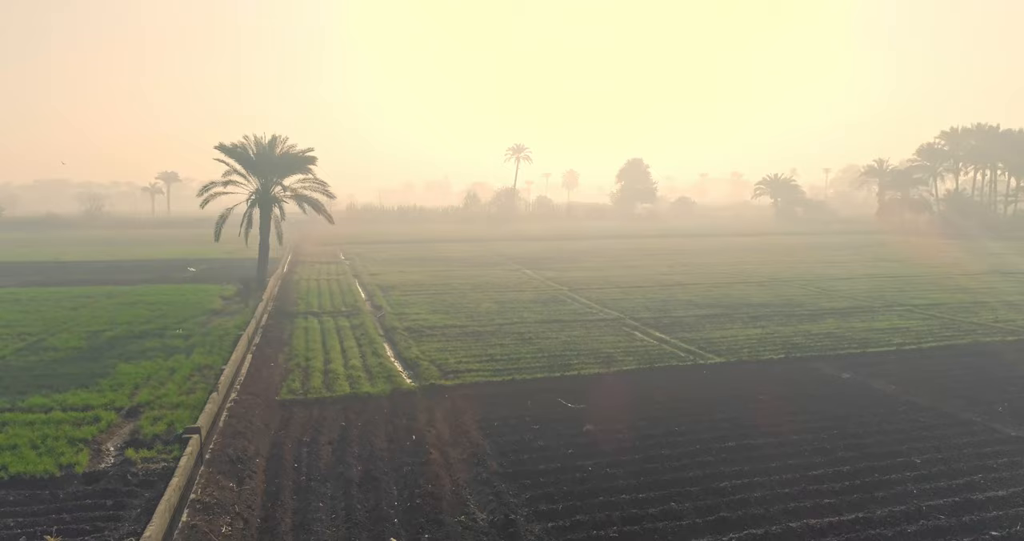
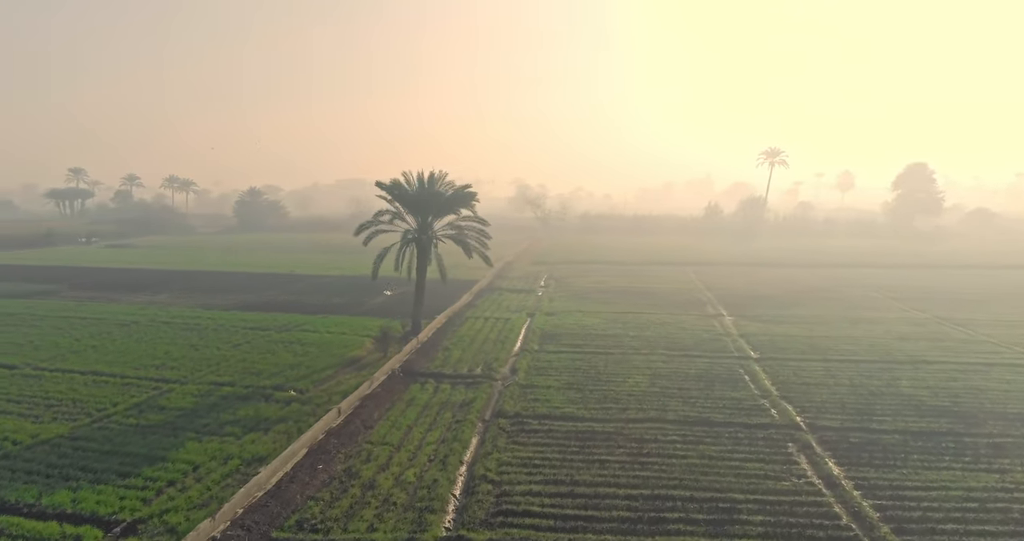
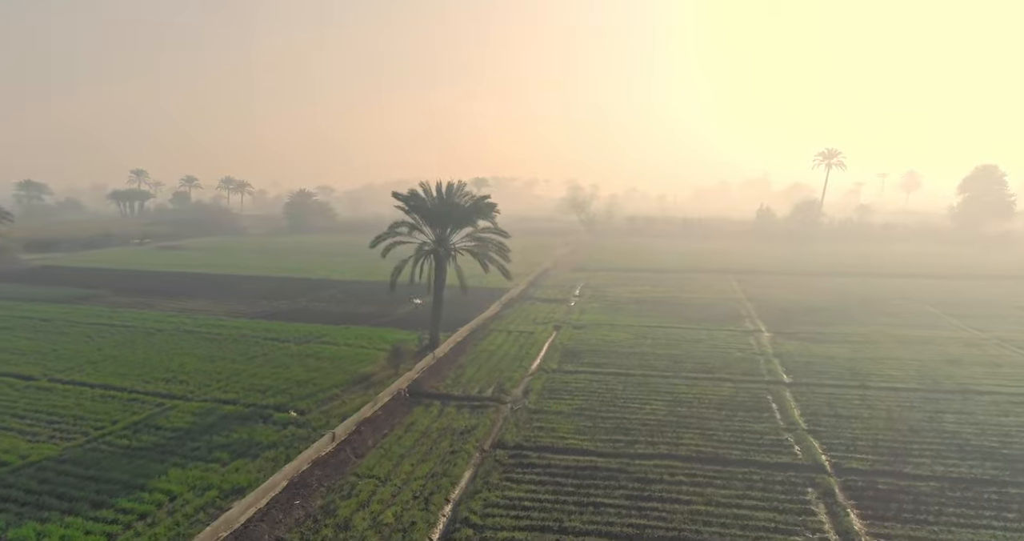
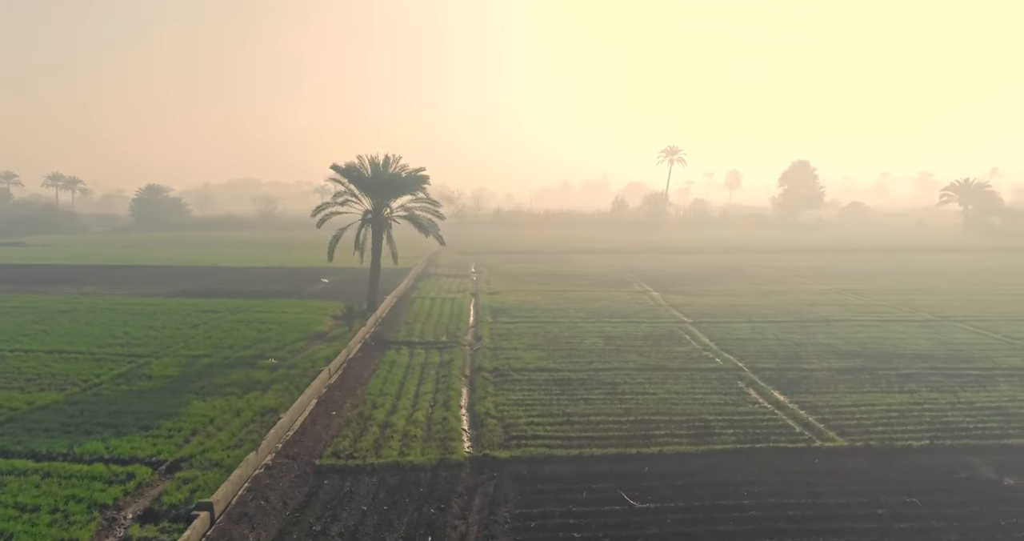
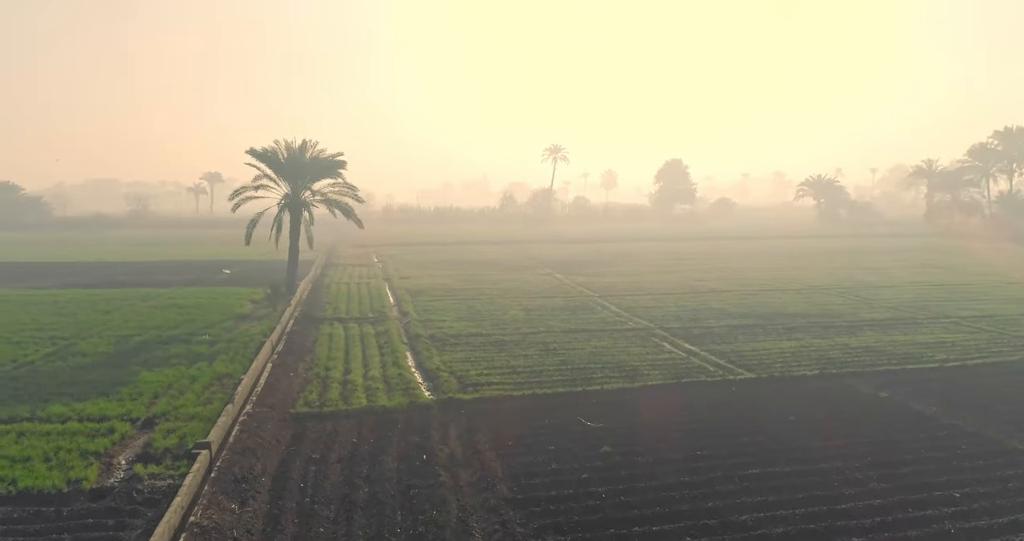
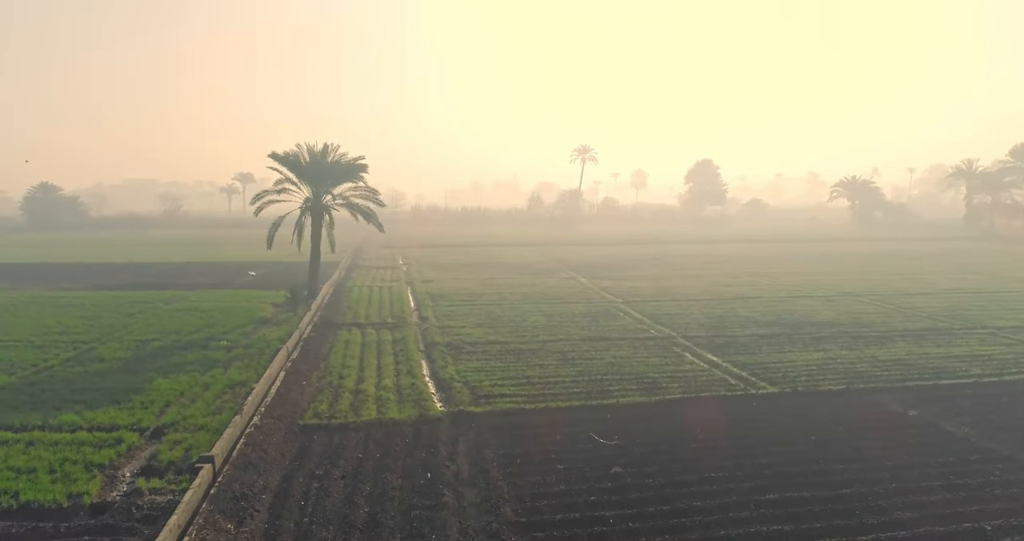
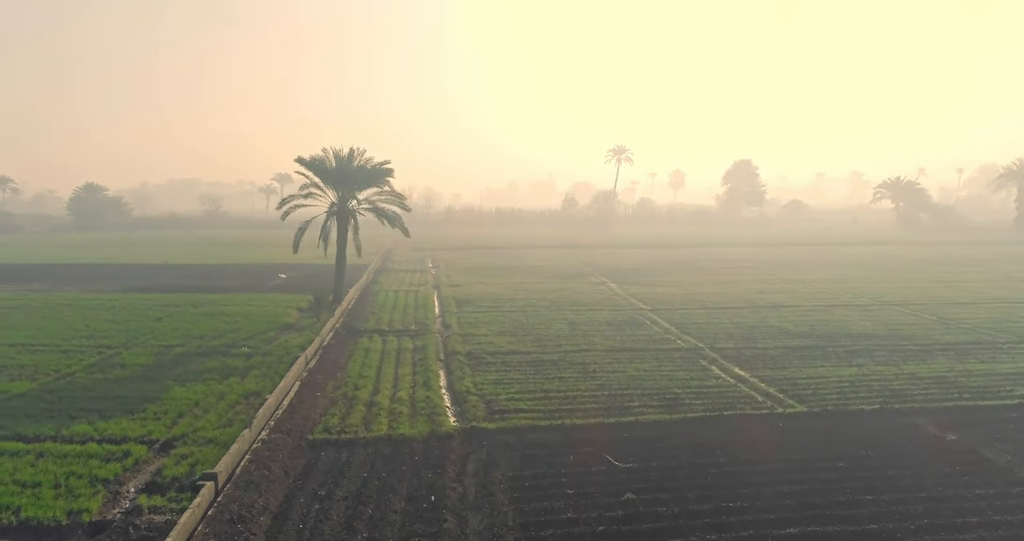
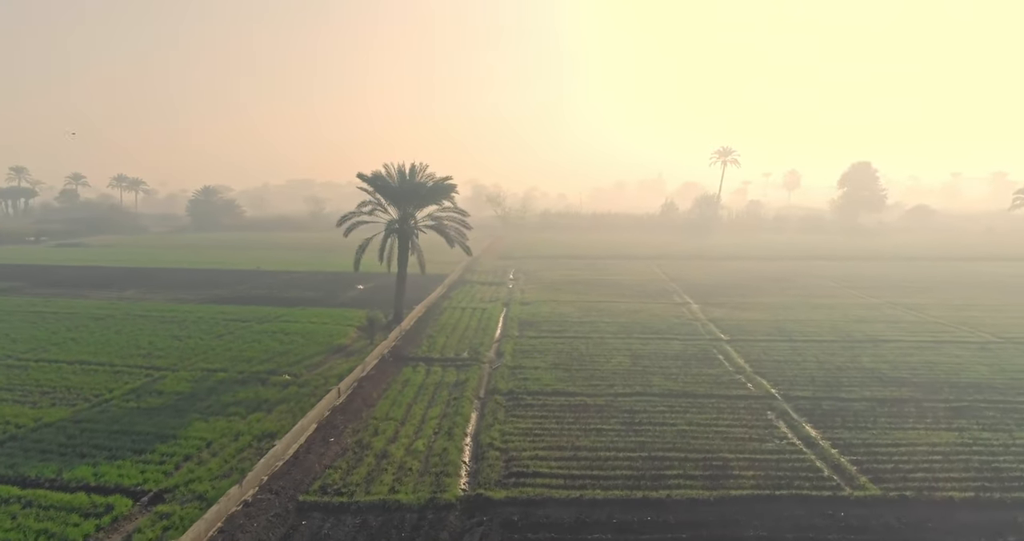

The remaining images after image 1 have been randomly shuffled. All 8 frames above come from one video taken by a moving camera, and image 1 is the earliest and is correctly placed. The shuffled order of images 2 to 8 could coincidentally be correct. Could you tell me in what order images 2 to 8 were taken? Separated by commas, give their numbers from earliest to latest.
5, 6, 7, 4, 8, 2, 3
